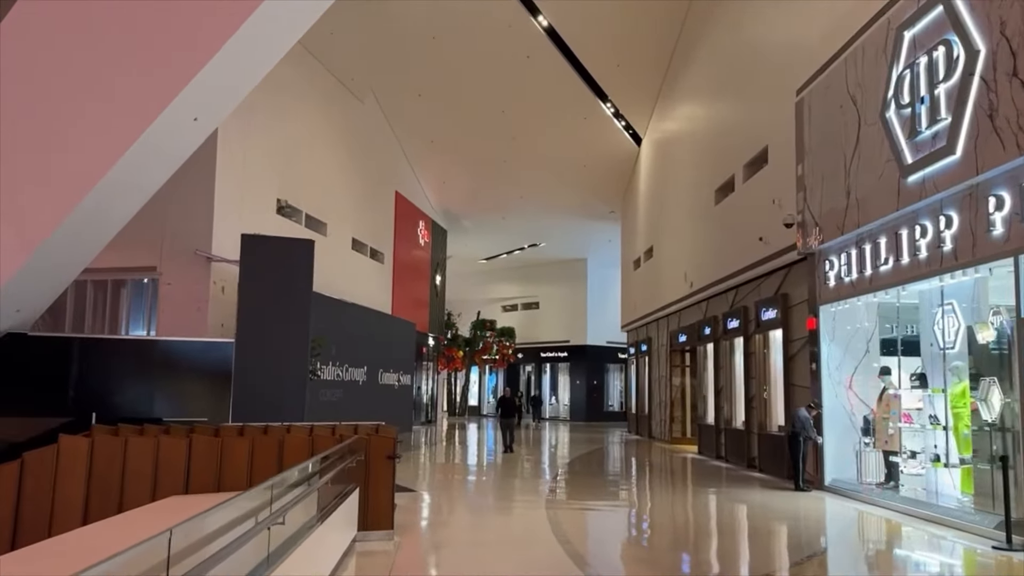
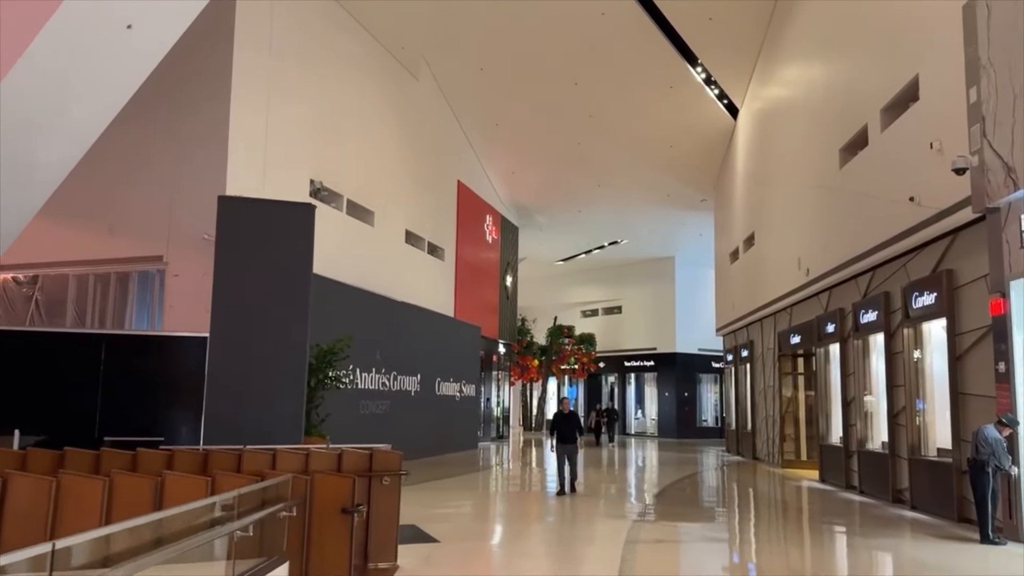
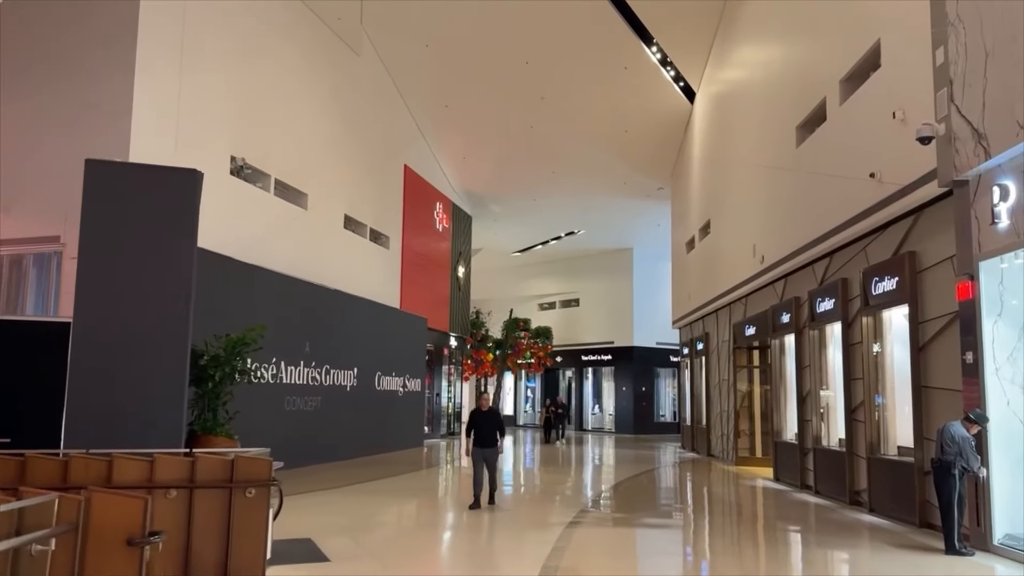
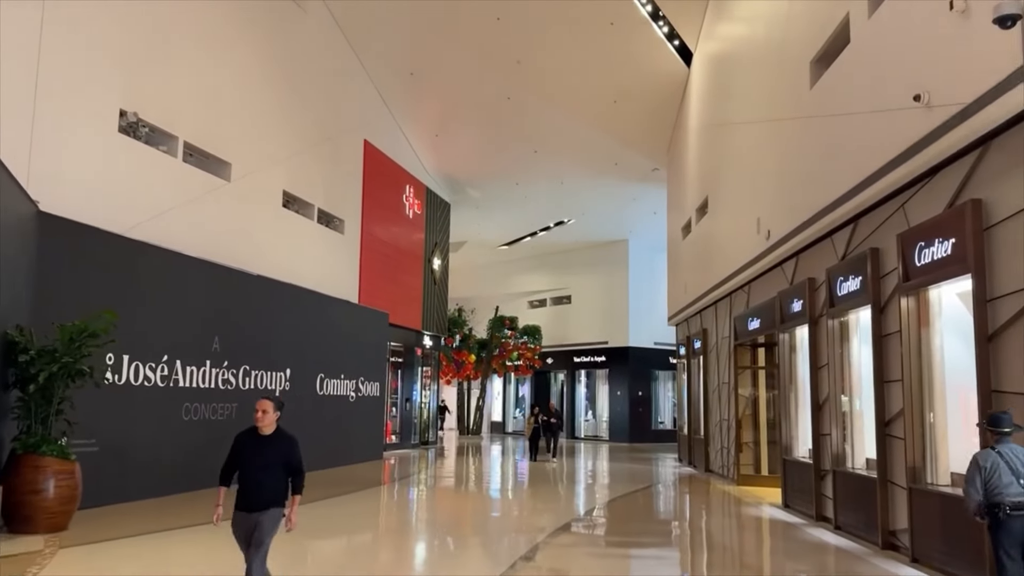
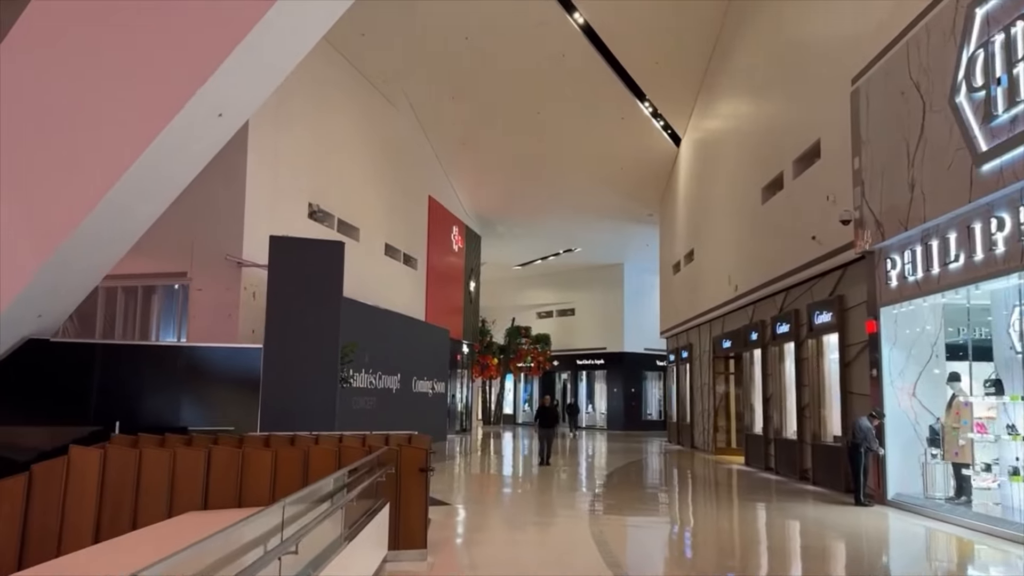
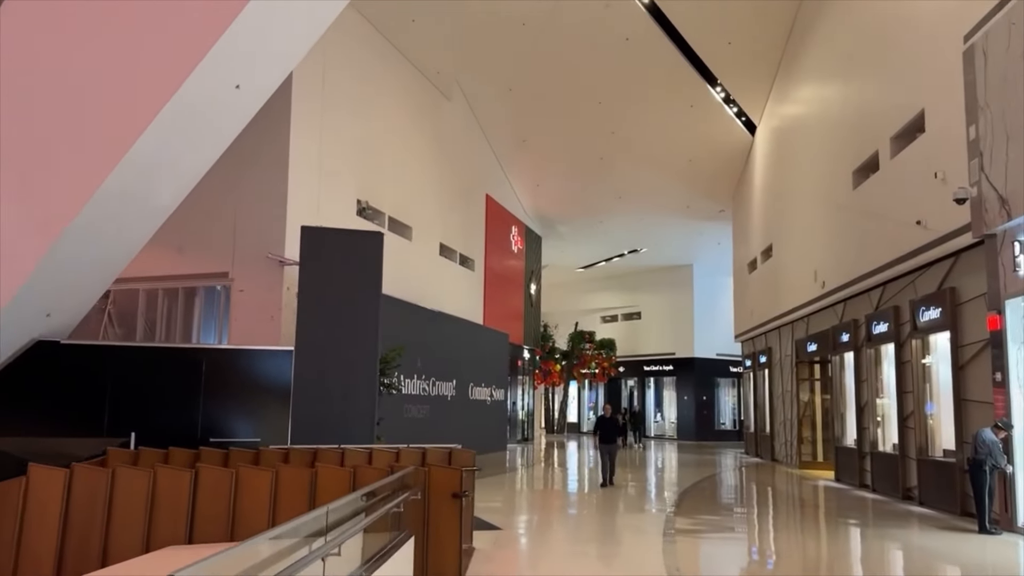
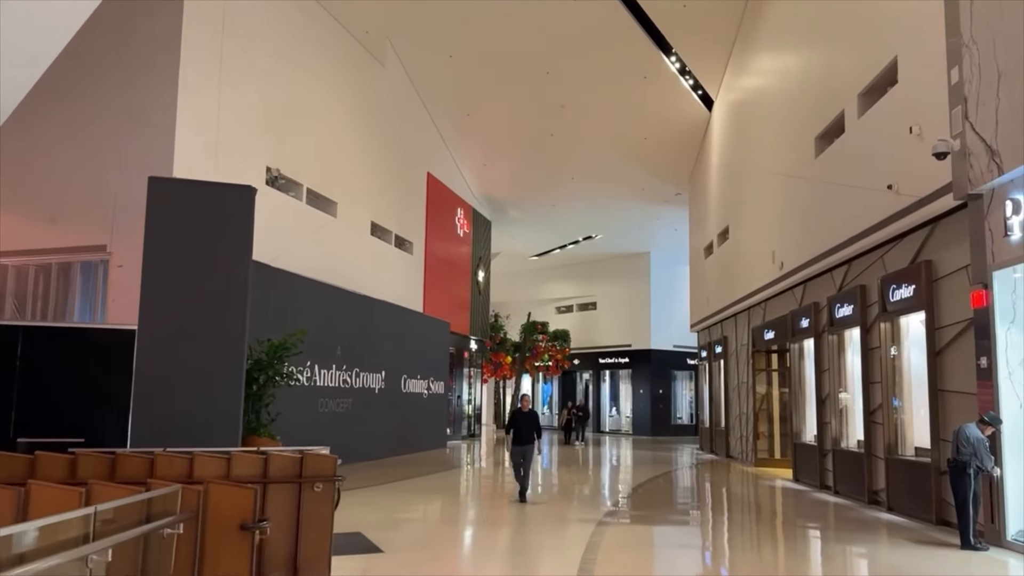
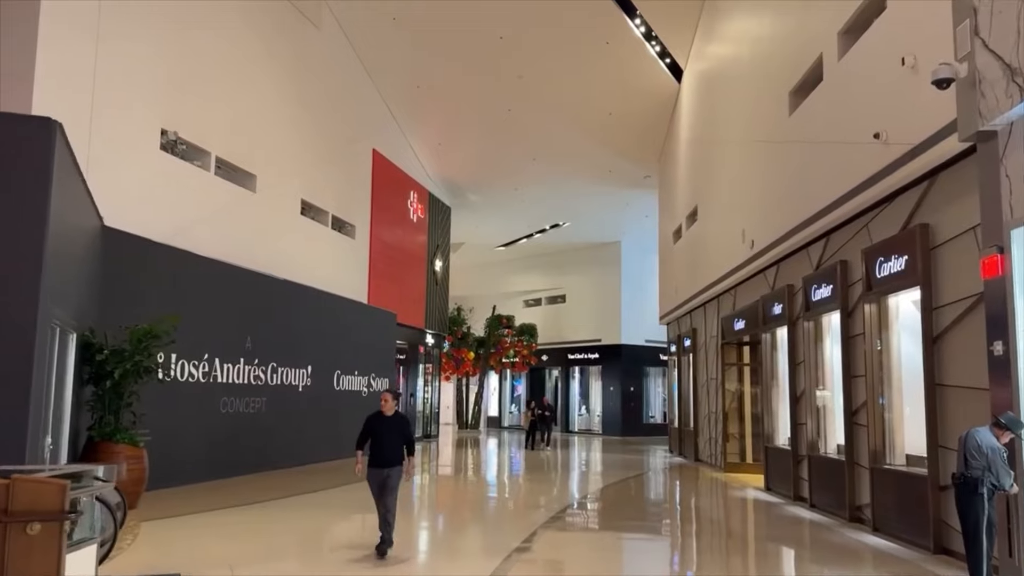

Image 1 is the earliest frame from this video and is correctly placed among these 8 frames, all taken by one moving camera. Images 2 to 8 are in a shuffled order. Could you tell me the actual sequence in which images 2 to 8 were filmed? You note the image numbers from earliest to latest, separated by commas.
5, 6, 2, 7, 3, 8, 4
